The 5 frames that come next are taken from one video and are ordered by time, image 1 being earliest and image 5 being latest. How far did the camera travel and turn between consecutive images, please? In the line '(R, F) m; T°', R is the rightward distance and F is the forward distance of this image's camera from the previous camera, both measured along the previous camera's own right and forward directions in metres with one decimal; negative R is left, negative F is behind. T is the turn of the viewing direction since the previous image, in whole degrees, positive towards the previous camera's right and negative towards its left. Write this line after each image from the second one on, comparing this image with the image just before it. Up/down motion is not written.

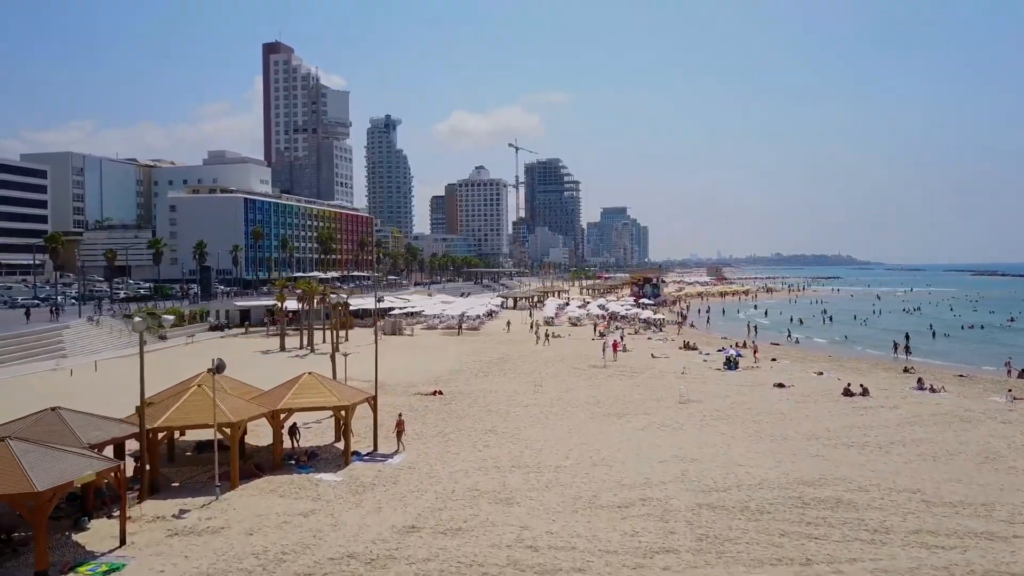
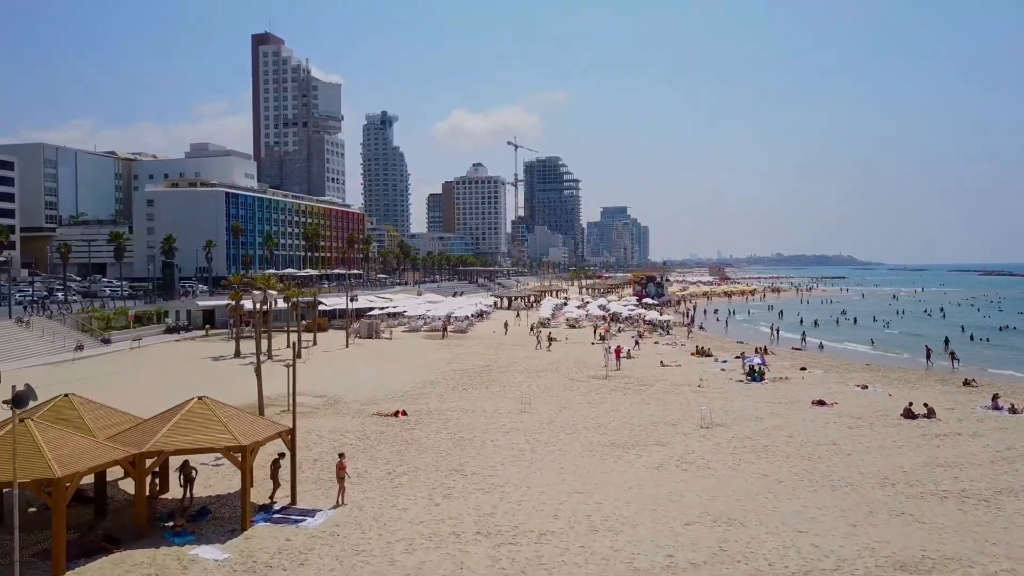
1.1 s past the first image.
(+0.6, +5.8) m; 0°
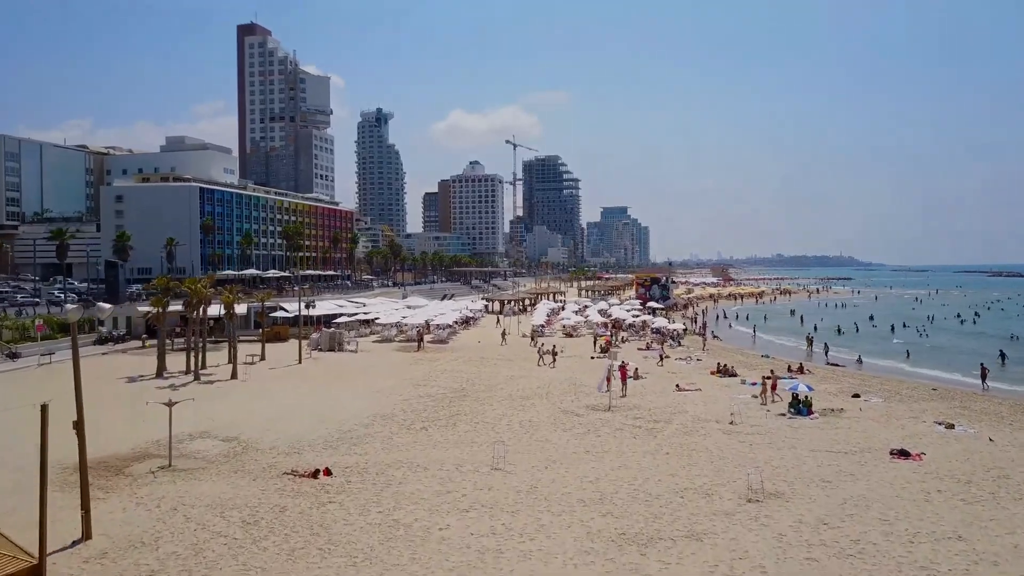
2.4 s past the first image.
(+0.8, +7.2) m; 0°
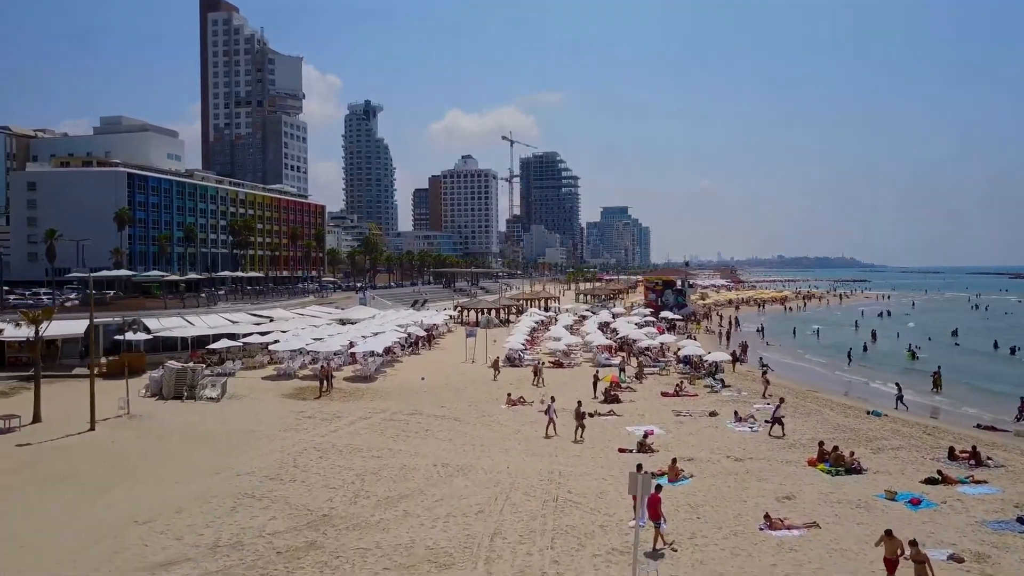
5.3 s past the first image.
(+1.6, +15.8) m; 0°
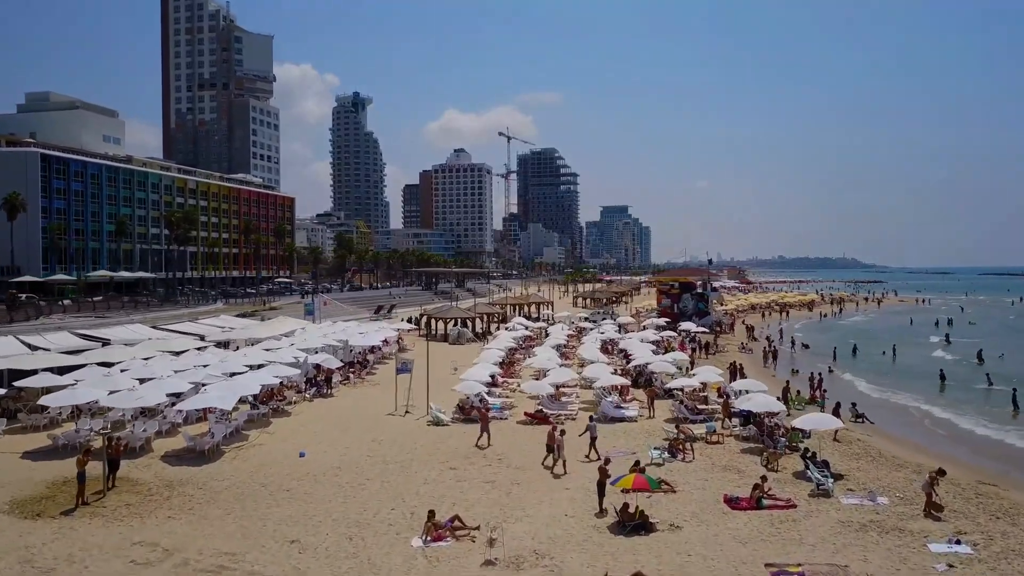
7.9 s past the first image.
(+1.3, +13.6) m; 0°
